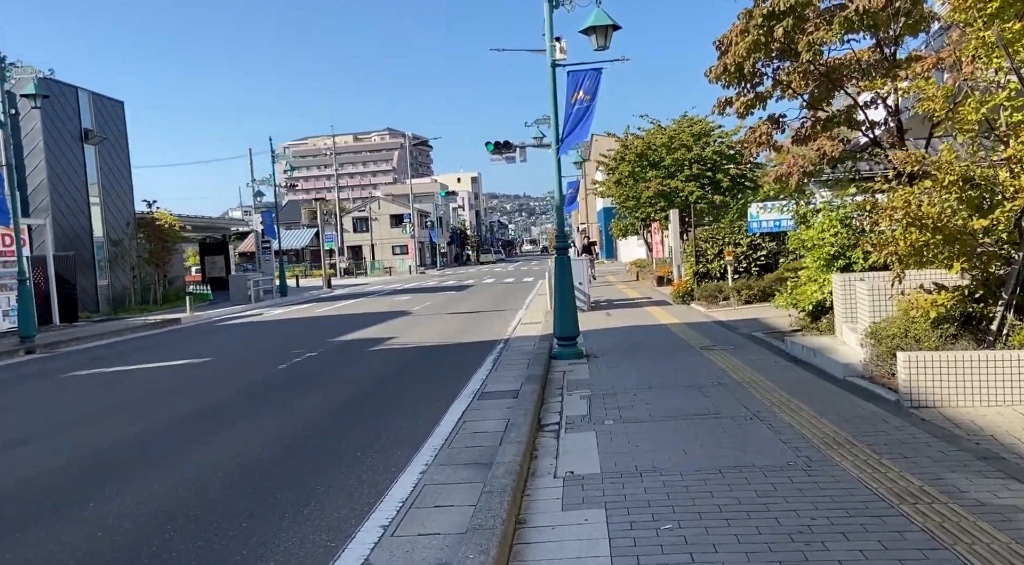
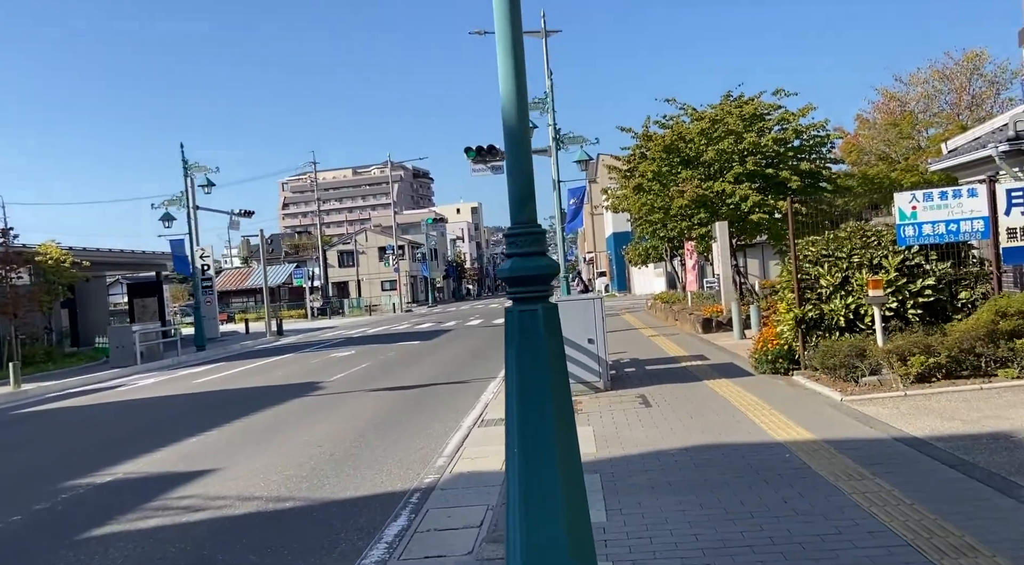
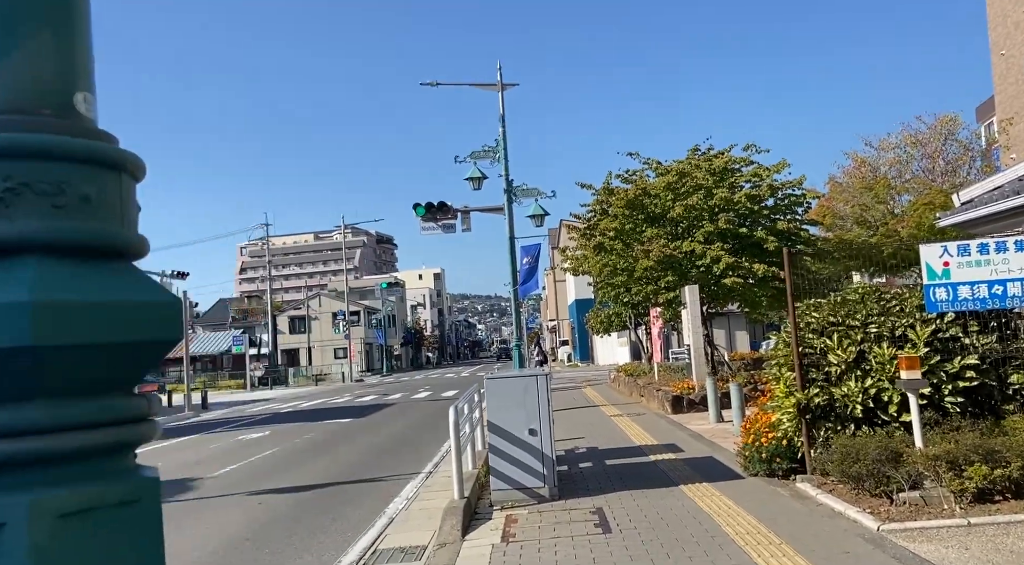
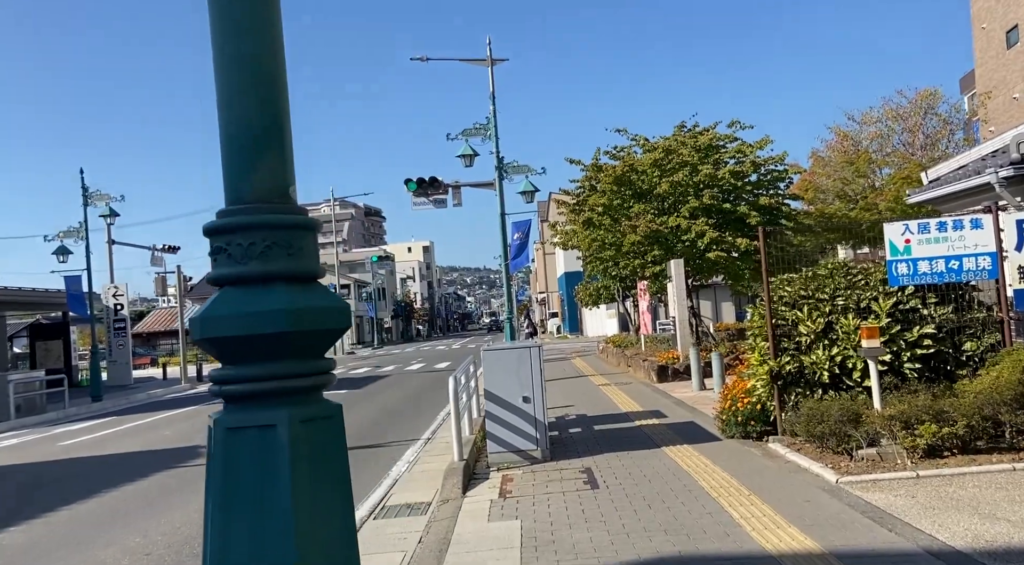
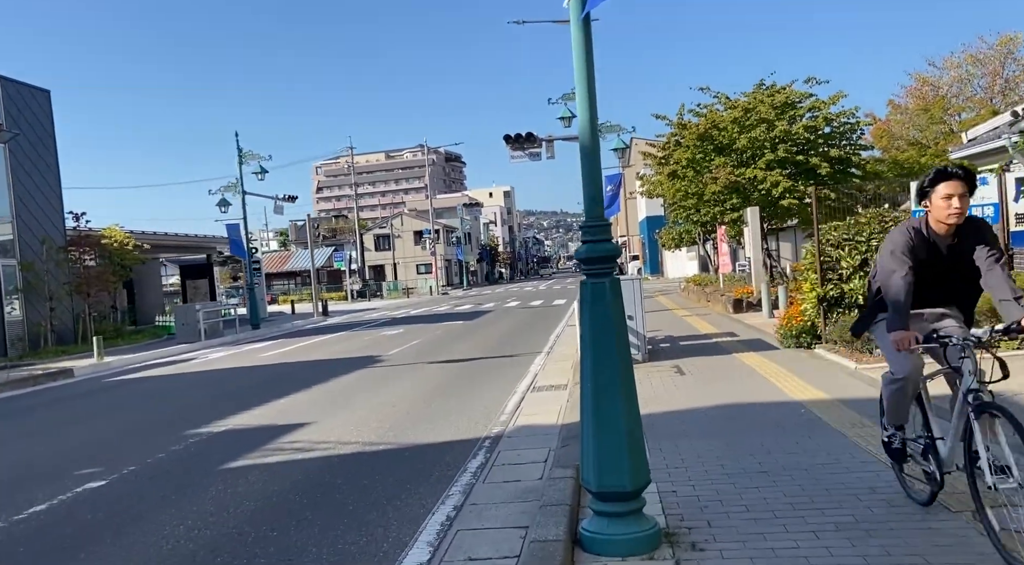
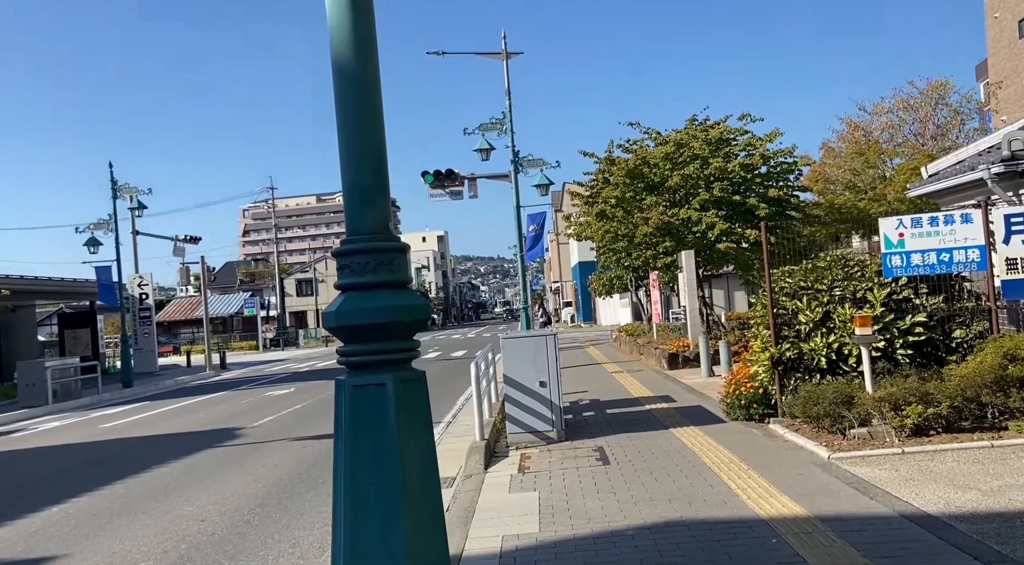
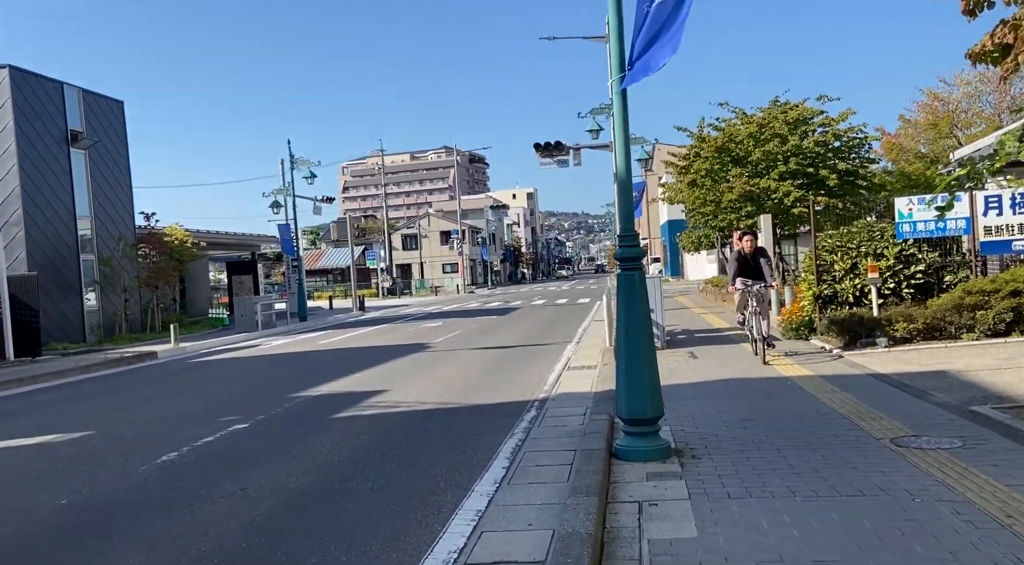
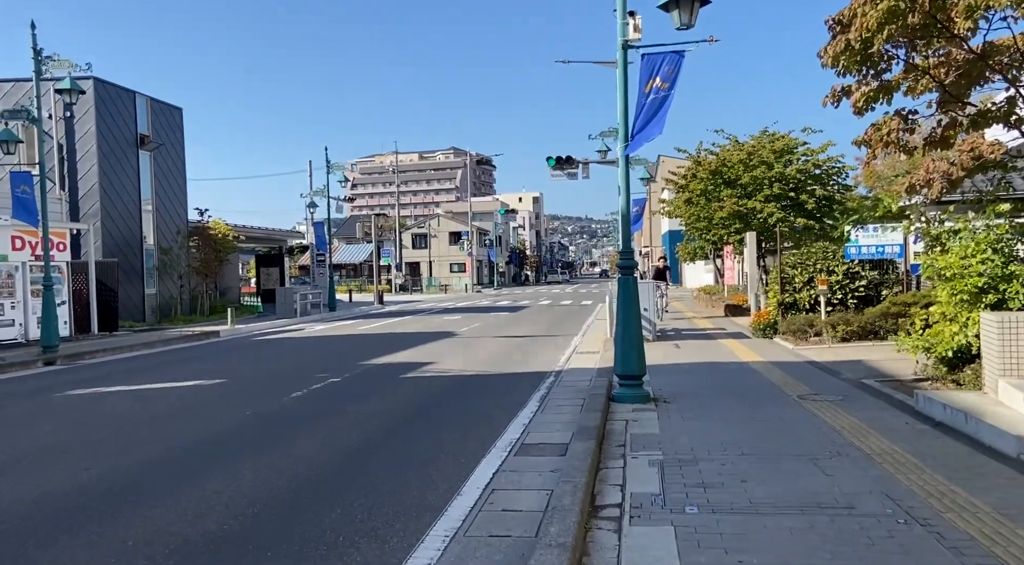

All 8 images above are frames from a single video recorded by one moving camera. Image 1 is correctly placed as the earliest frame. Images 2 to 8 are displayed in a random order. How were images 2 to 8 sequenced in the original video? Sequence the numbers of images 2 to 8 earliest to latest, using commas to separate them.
8, 7, 5, 2, 6, 4, 3
